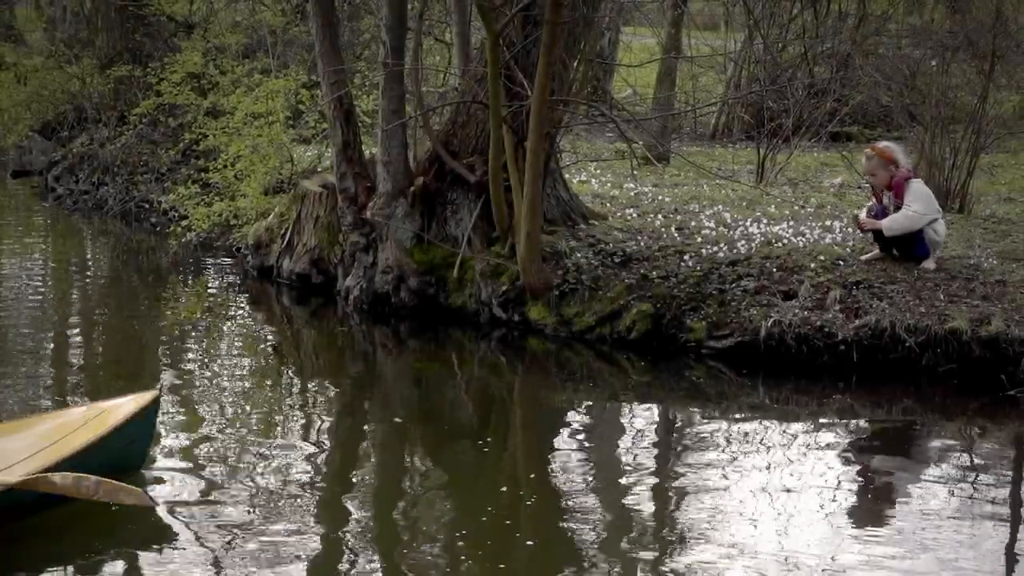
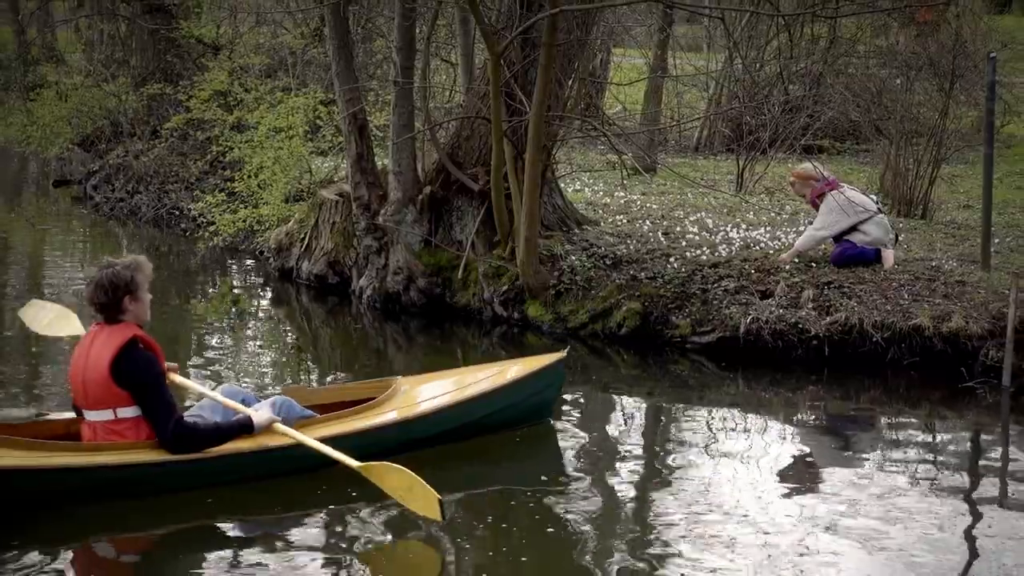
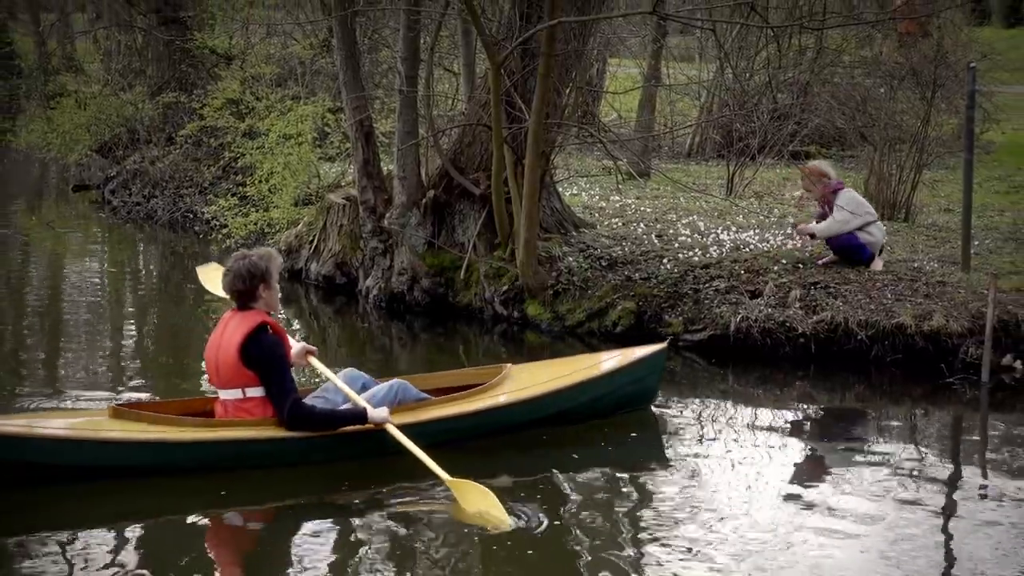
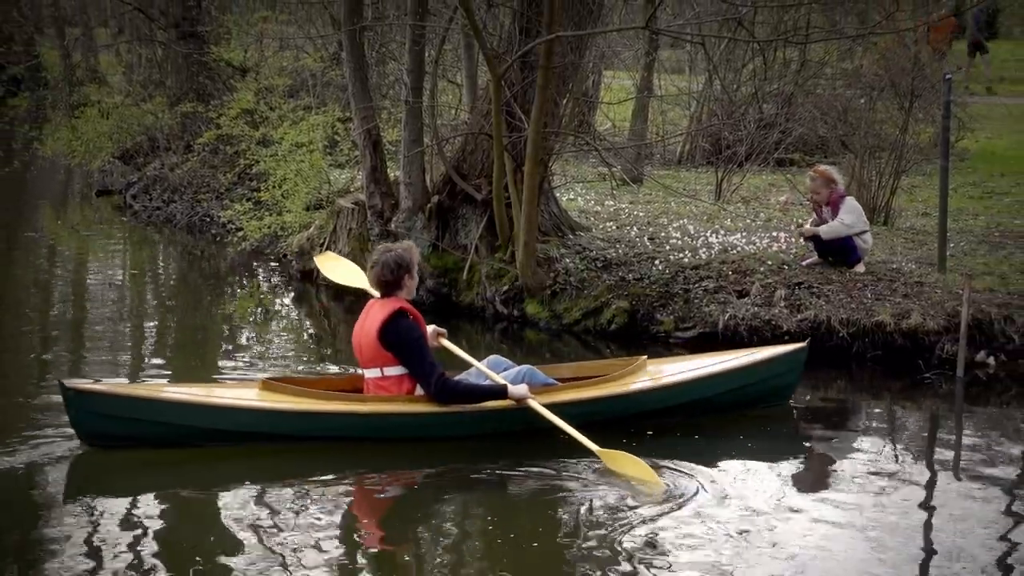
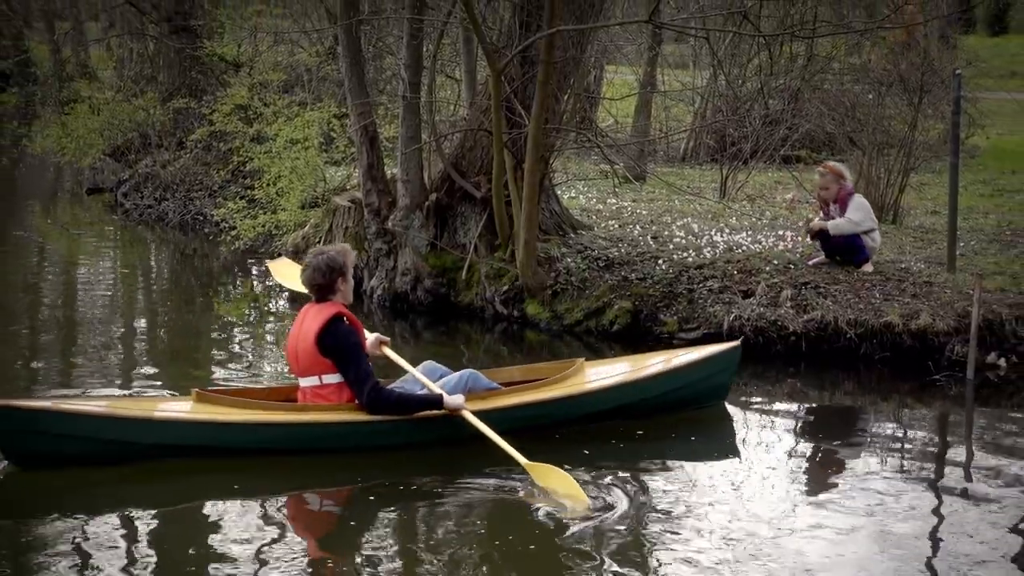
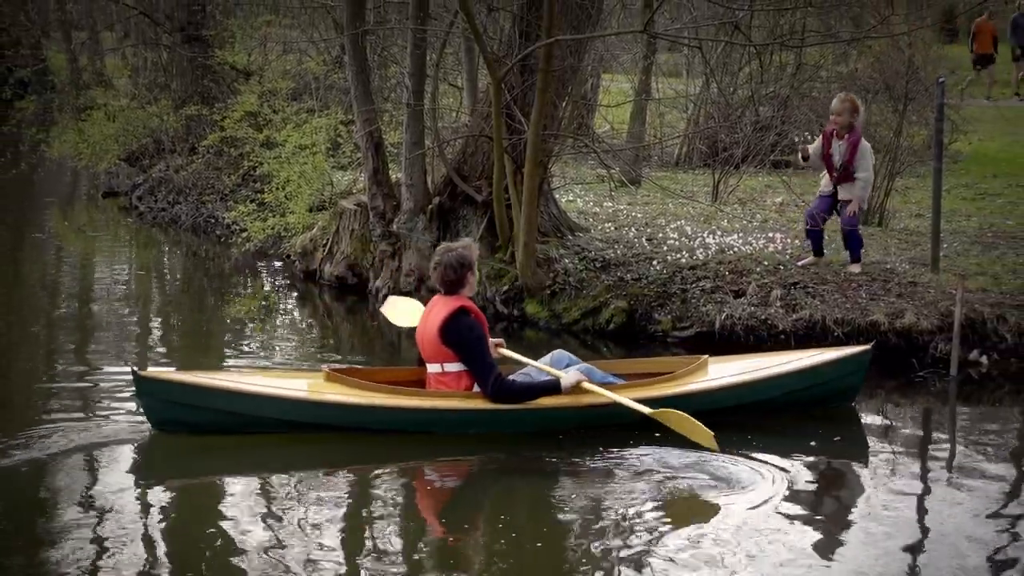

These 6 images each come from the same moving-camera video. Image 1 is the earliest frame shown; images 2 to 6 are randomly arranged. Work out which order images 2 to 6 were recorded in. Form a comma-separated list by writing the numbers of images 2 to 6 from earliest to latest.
2, 3, 5, 4, 6
